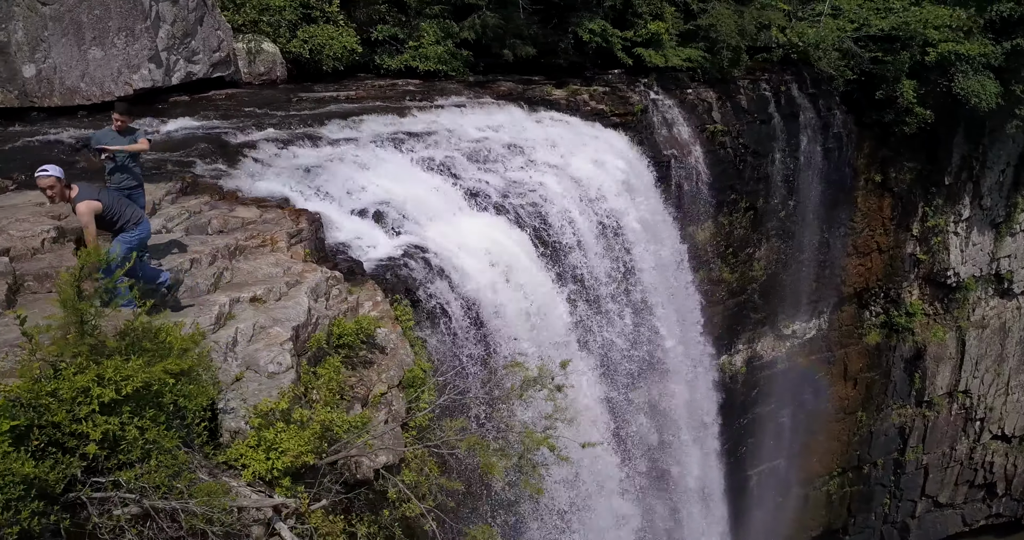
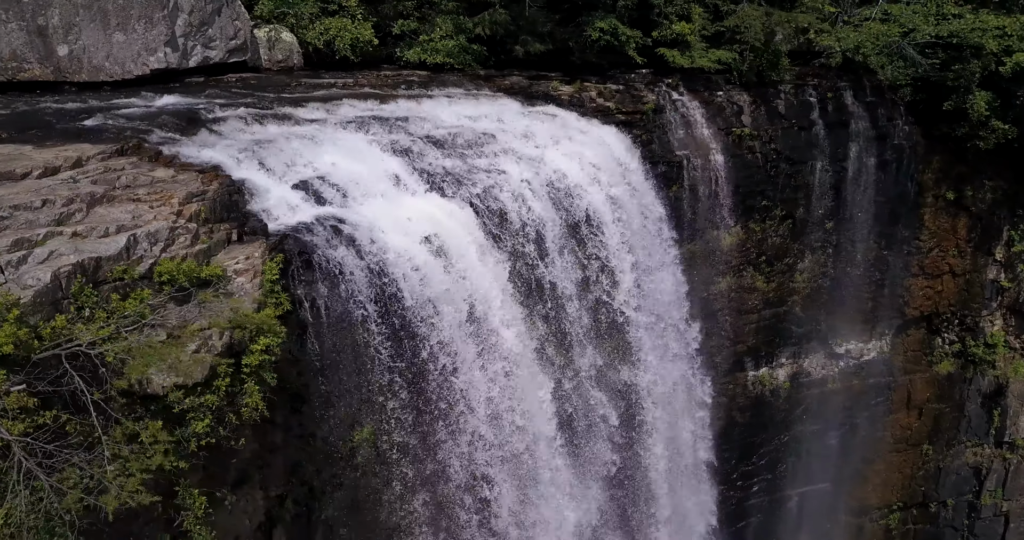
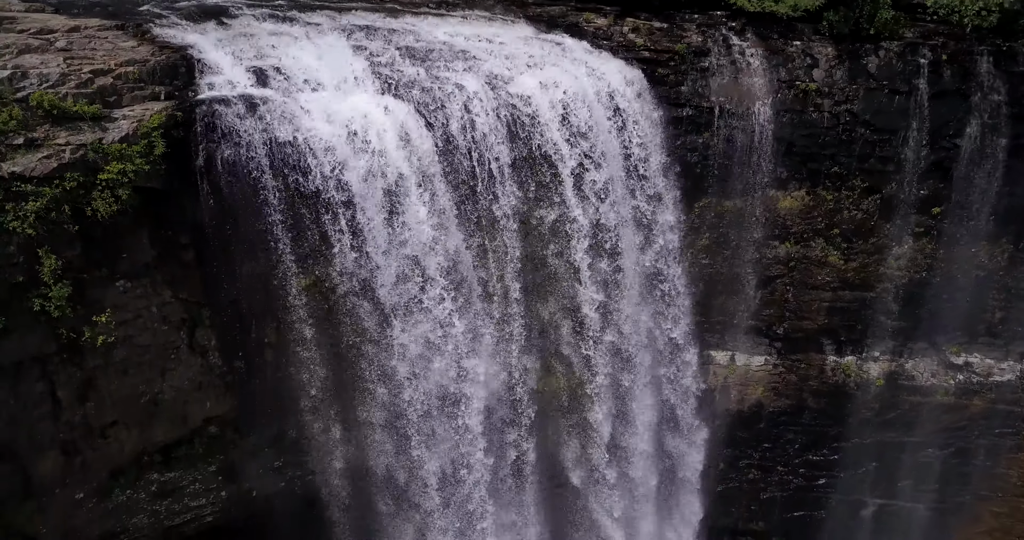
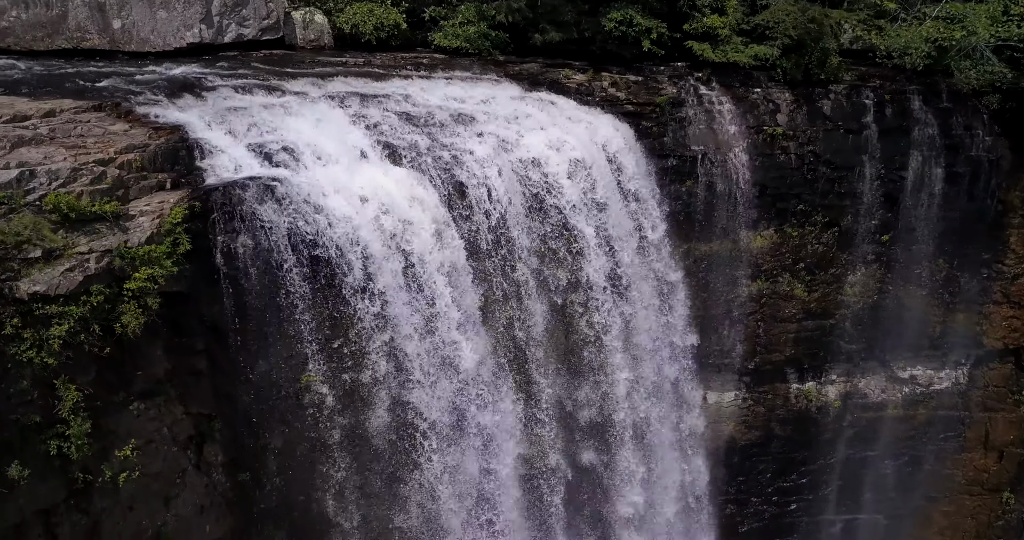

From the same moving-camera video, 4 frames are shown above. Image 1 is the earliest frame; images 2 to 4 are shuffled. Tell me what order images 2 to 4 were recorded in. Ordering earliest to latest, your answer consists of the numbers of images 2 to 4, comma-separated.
2, 4, 3
